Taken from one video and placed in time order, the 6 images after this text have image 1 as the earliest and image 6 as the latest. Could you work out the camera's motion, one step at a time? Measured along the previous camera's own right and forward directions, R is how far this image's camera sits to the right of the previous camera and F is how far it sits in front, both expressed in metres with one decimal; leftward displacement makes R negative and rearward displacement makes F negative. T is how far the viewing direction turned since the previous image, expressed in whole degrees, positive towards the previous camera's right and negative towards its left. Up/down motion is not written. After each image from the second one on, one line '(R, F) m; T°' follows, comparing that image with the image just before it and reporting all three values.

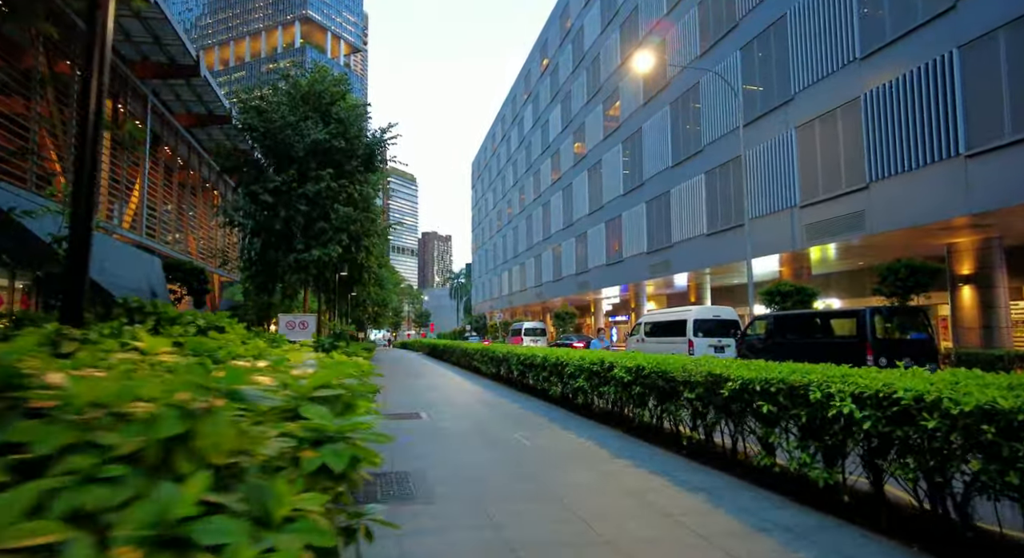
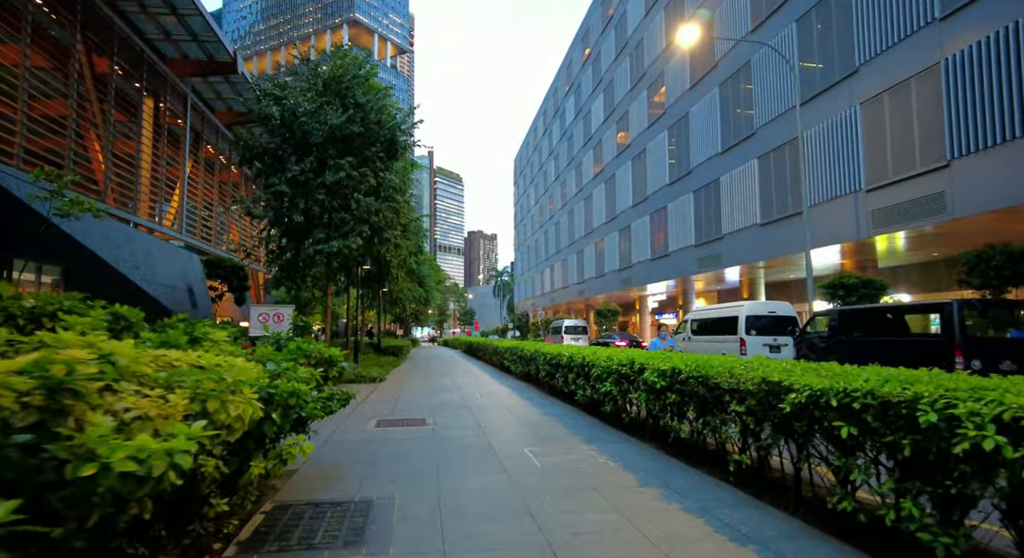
(+0.4, +1.1) m; -5°
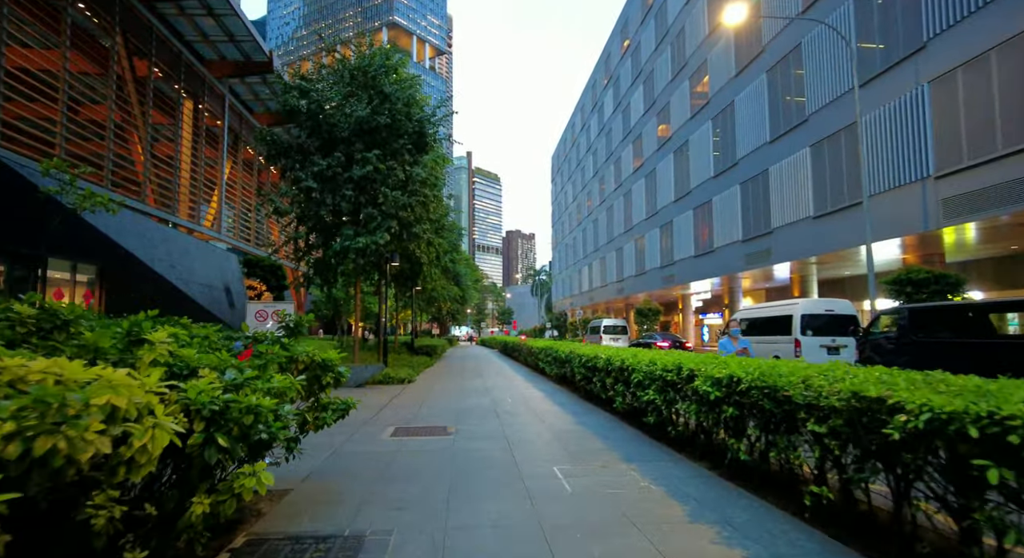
(+0.1, +0.7) m; -4°
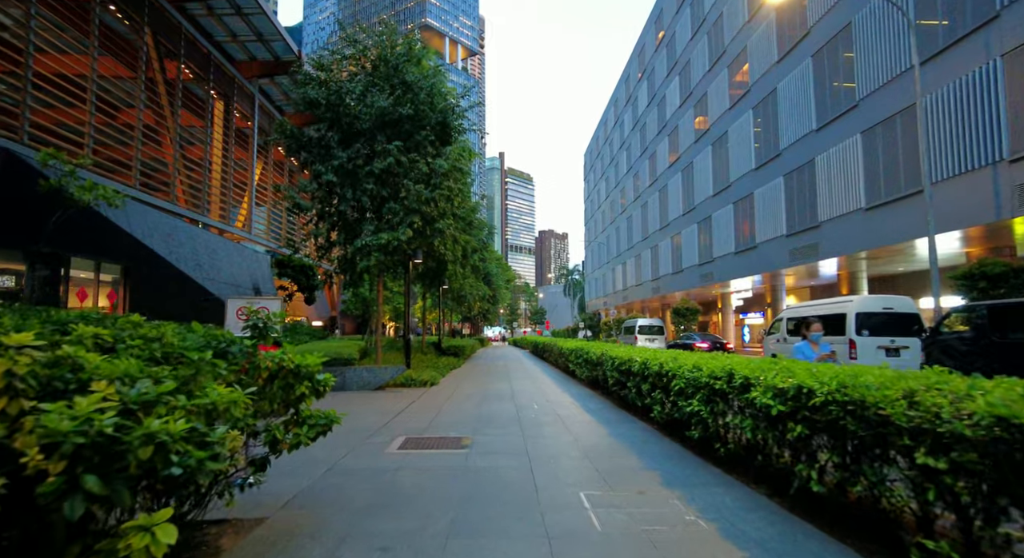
(+0.1, +0.8) m; -4°
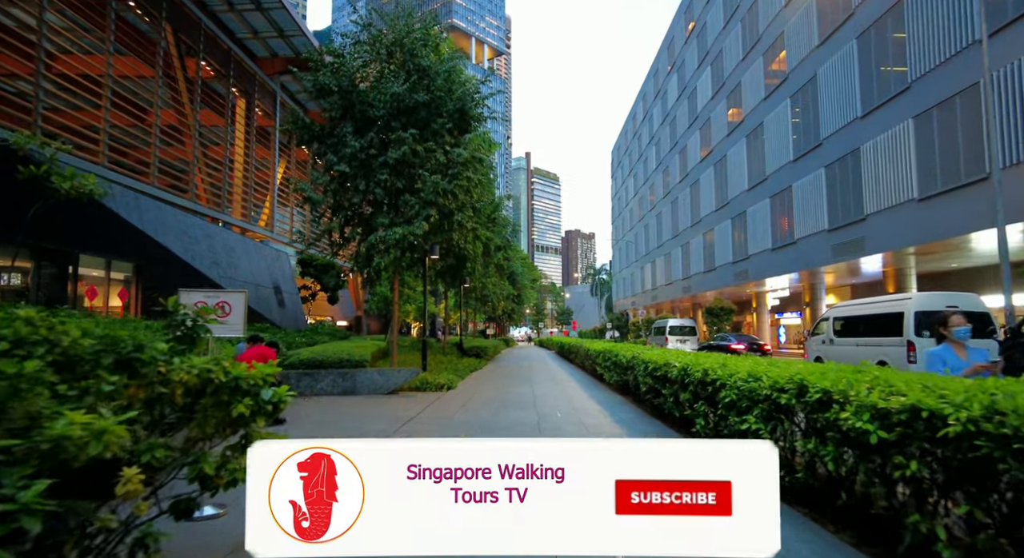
(+0.1, +0.9) m; -3°
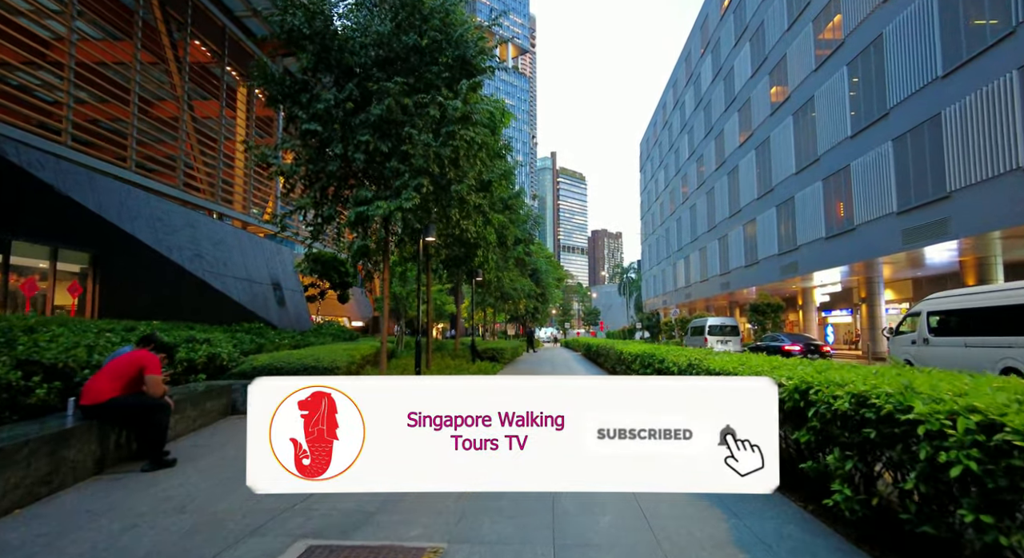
(+0.2, +2.5) m; -3°
